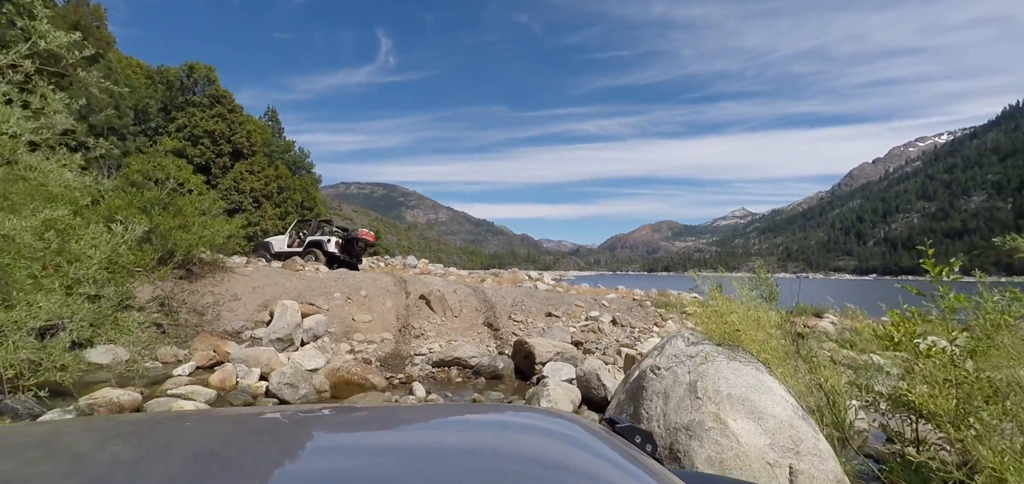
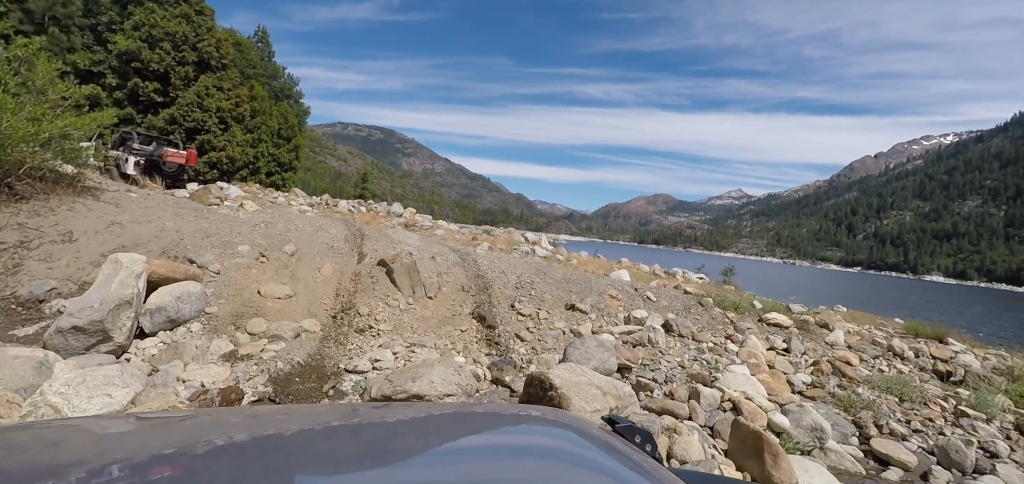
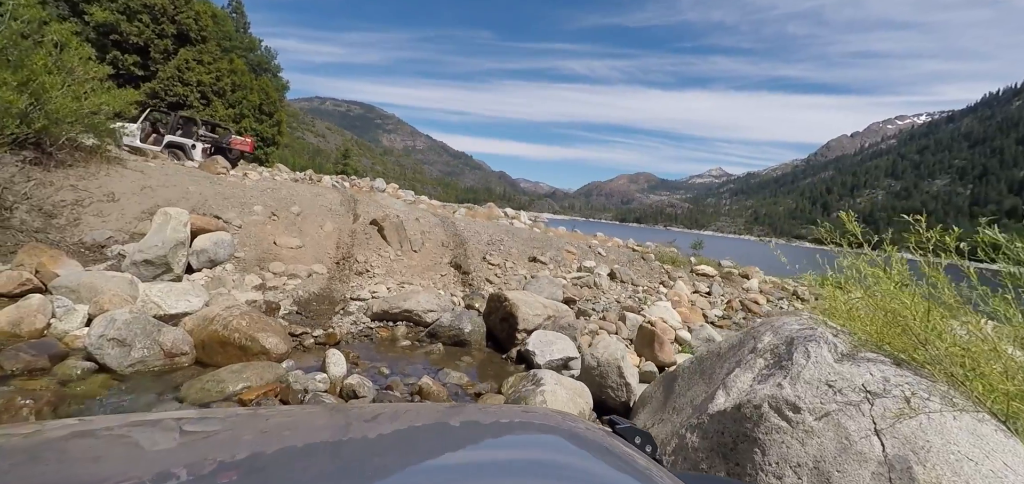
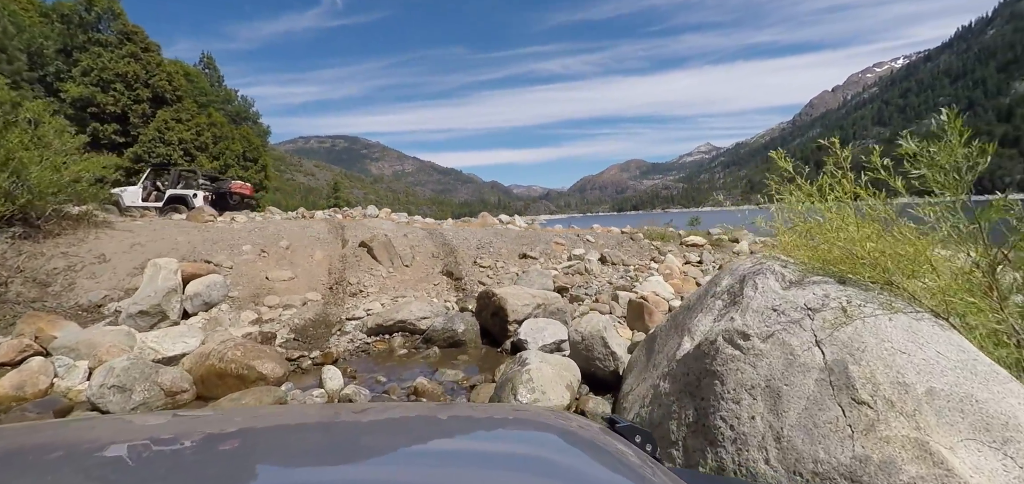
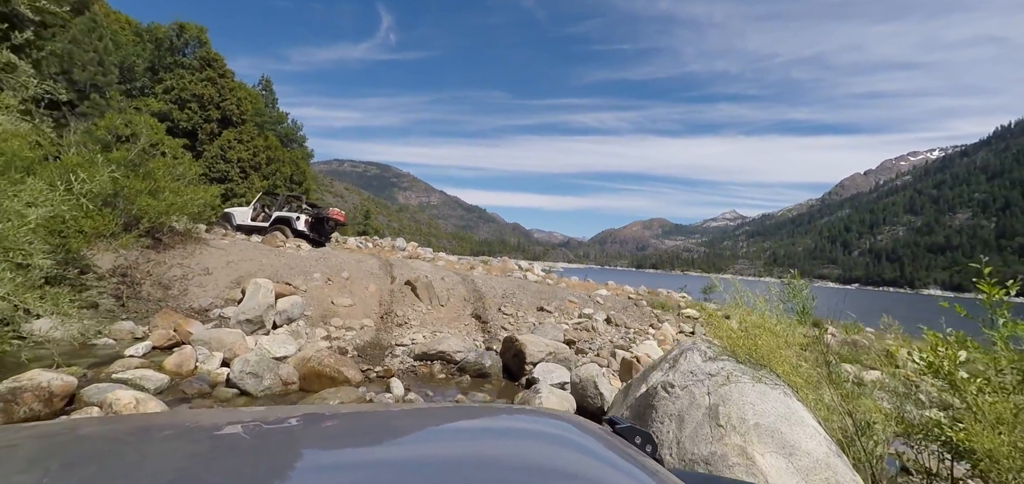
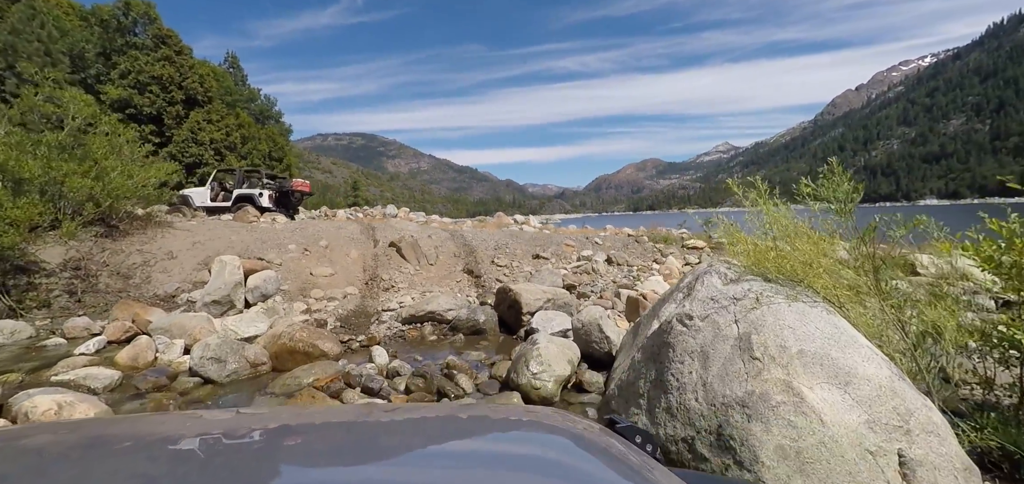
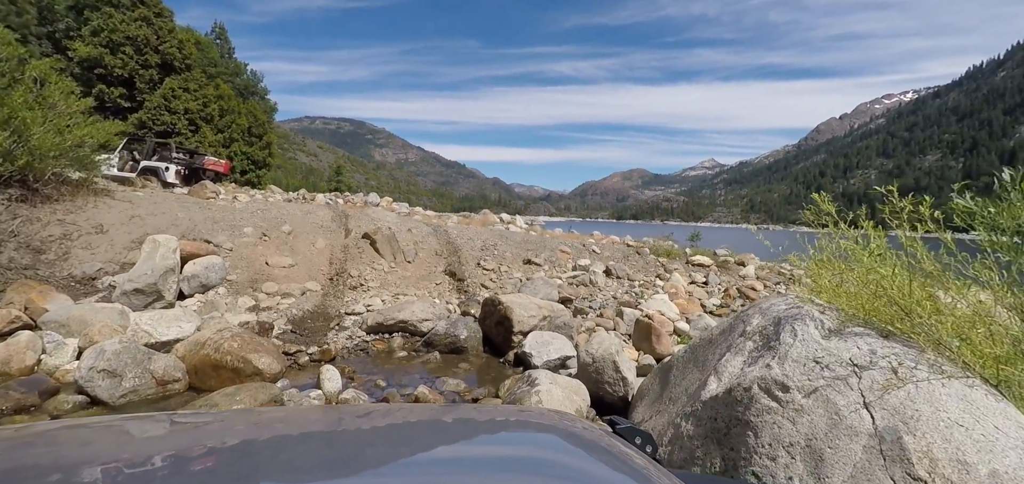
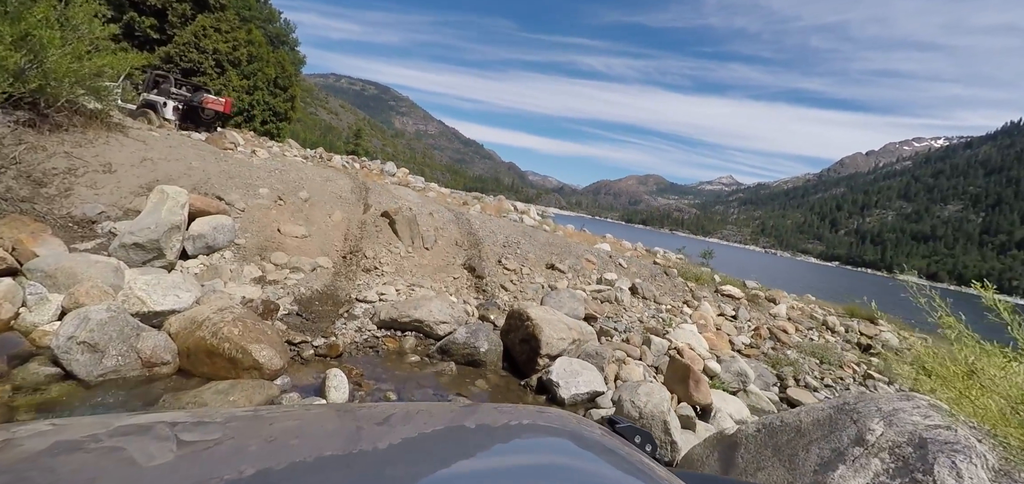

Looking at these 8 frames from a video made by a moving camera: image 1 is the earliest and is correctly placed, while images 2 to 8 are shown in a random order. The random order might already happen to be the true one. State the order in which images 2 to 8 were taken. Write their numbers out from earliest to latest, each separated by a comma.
5, 6, 4, 3, 7, 8, 2
